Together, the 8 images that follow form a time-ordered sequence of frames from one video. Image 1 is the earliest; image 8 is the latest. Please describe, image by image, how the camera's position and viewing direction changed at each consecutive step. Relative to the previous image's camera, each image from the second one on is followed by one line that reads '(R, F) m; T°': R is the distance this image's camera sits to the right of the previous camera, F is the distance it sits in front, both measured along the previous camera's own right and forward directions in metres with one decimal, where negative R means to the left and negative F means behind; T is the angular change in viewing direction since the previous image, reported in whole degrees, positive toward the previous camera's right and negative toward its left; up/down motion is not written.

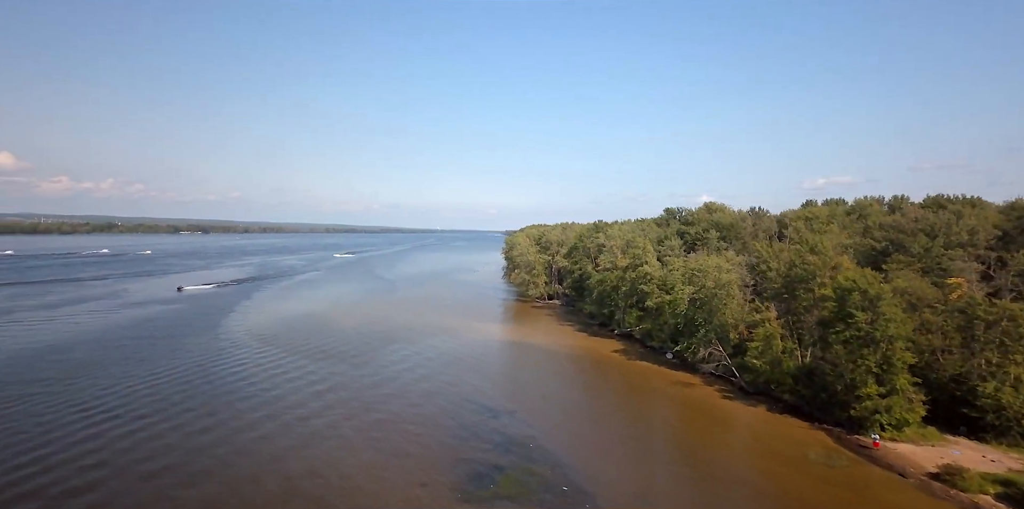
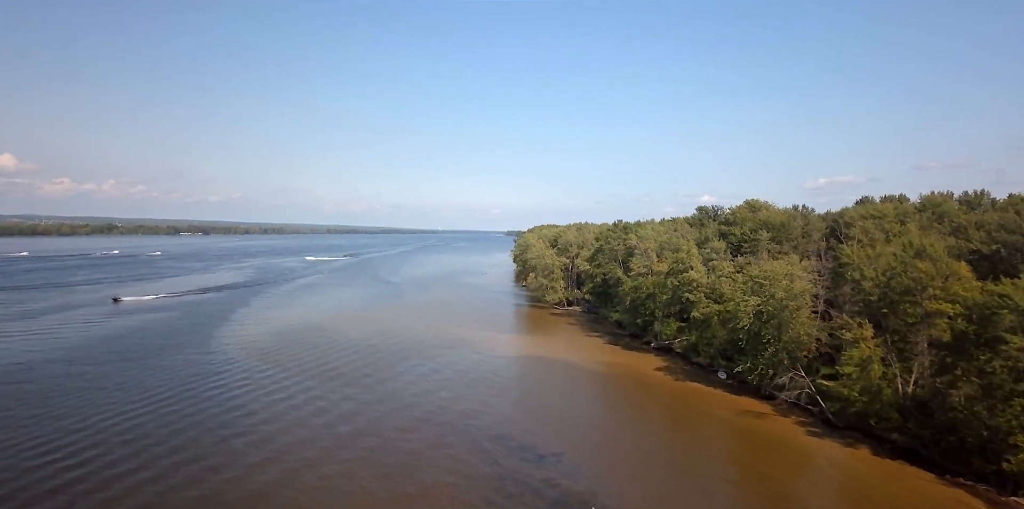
(-1.3, +3.3) m; 0°
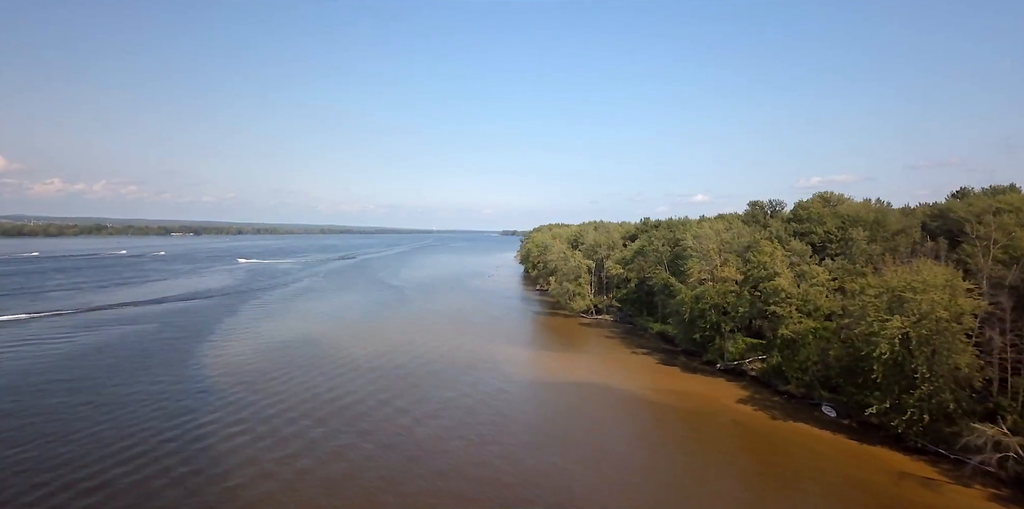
(-2.1, +5.0) m; 0°
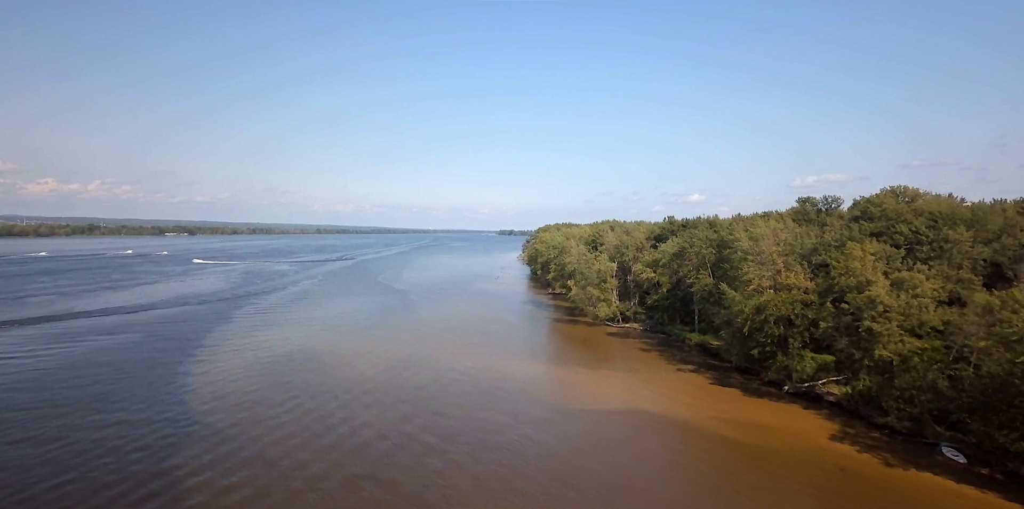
(-1.6, +3.6) m; 0°
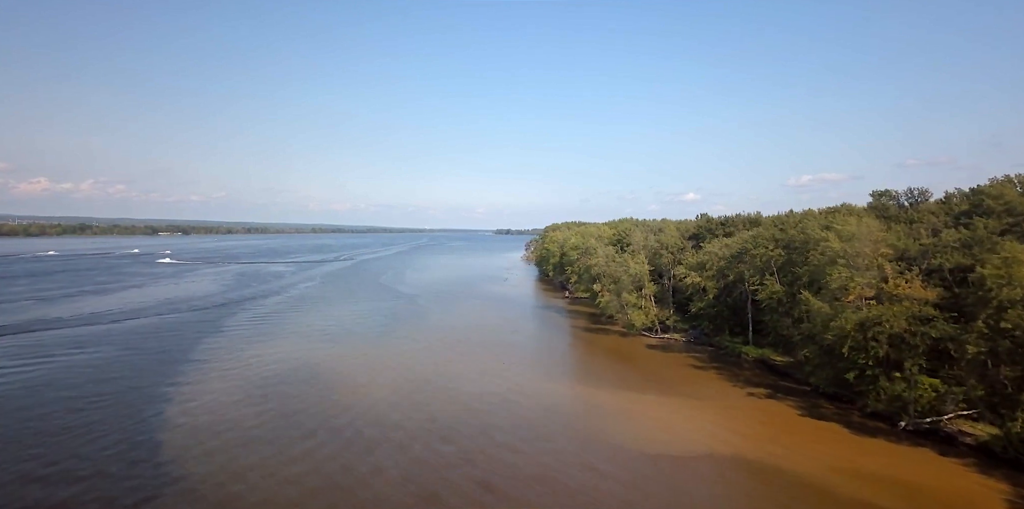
(-1.9, +4.2) m; 0°
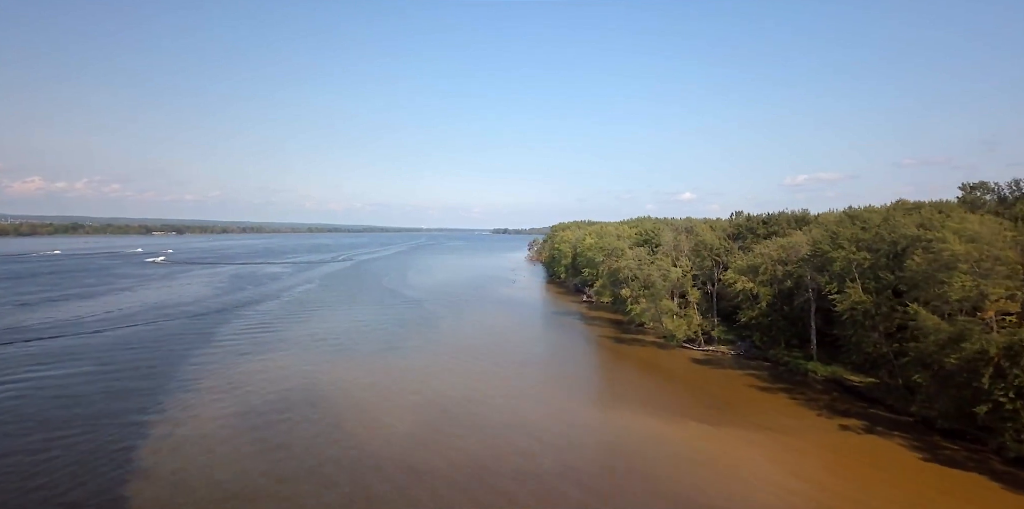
(-1.8, +3.7) m; 0°
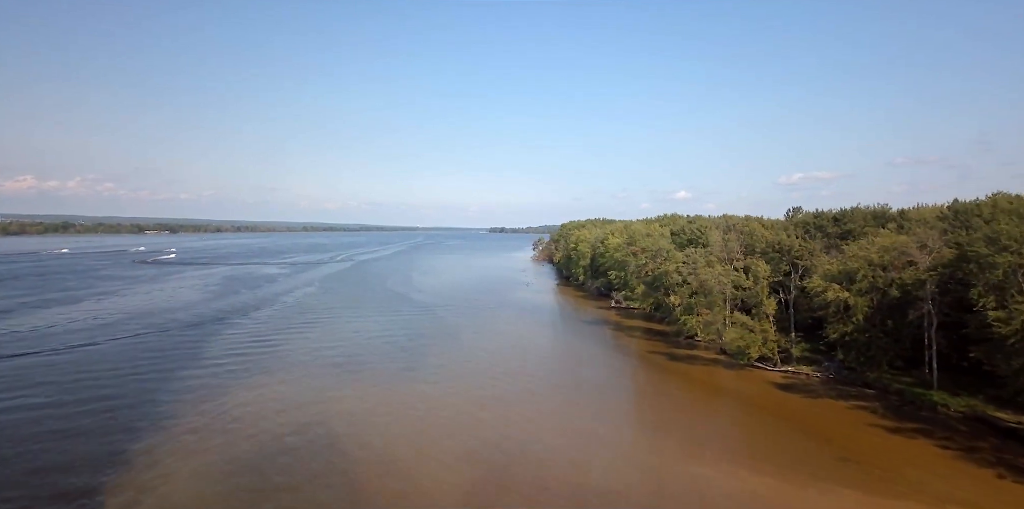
(-2.4, +4.9) m; 0°
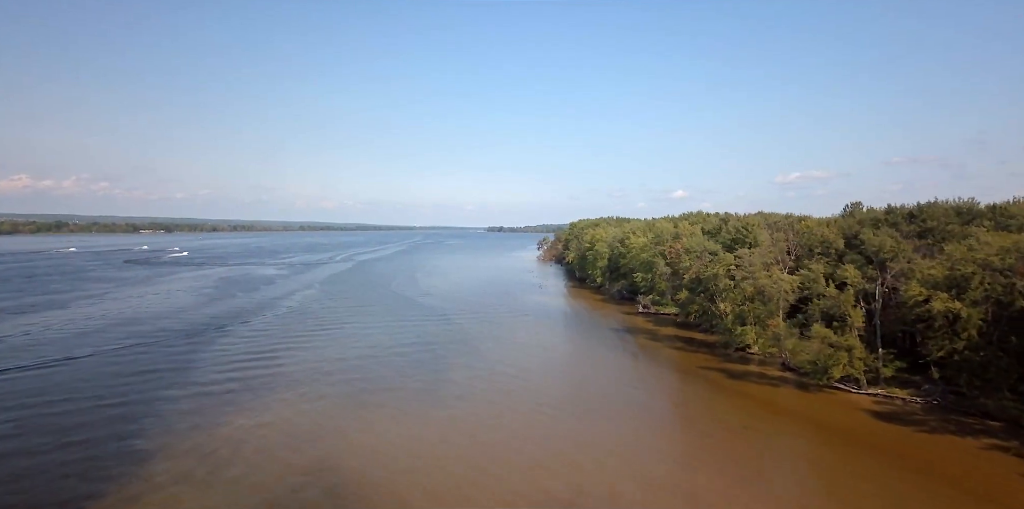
(-1.9, +3.9) m; 0°
